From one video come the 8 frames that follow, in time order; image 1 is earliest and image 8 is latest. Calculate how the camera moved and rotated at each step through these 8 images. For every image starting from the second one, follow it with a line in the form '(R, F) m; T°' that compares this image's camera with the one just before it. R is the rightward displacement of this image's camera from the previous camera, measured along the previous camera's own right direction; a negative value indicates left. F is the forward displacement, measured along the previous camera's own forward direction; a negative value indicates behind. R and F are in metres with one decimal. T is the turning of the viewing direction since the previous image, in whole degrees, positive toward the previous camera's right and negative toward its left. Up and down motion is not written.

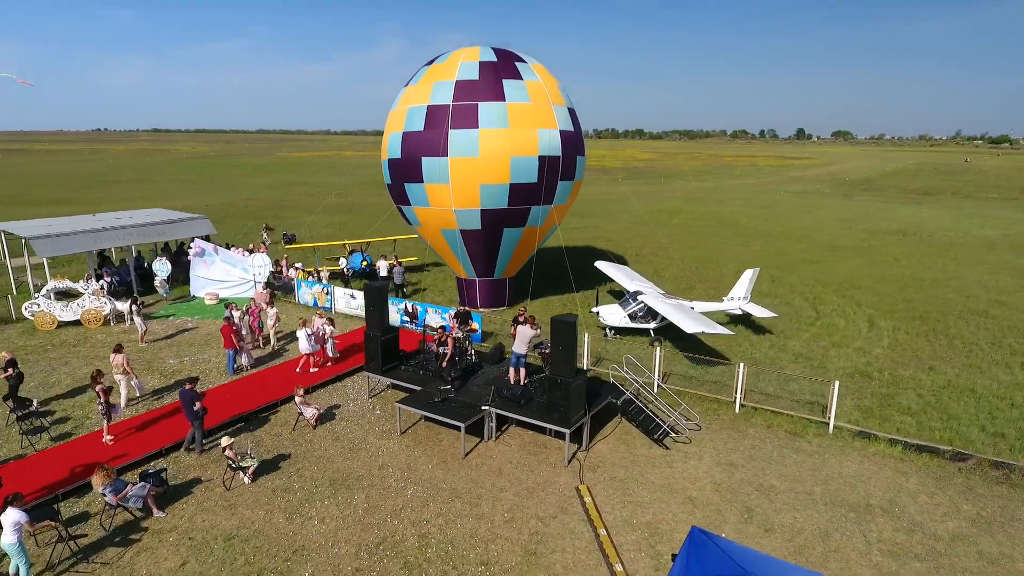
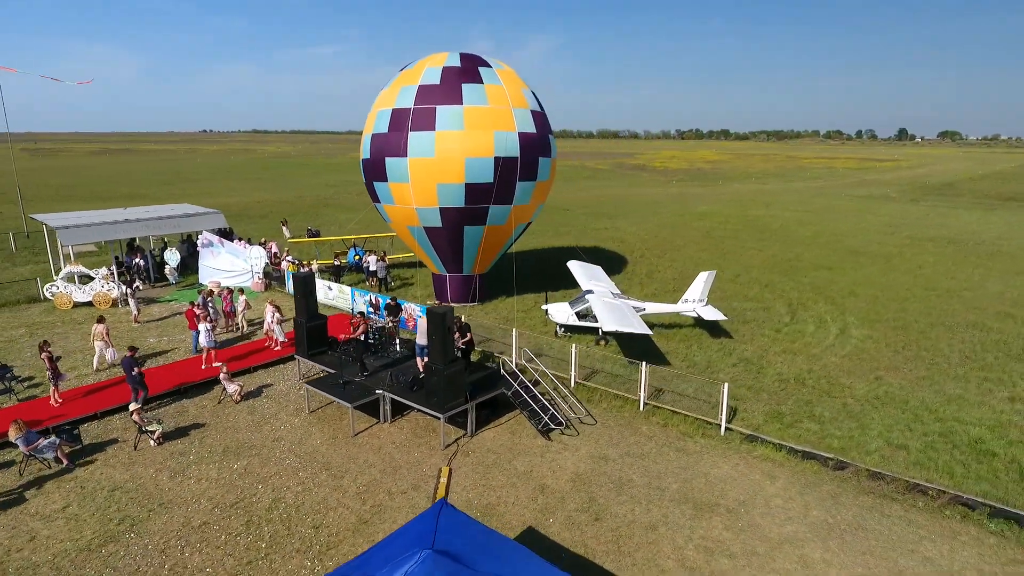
(+3.4, -0.4) m; -7°
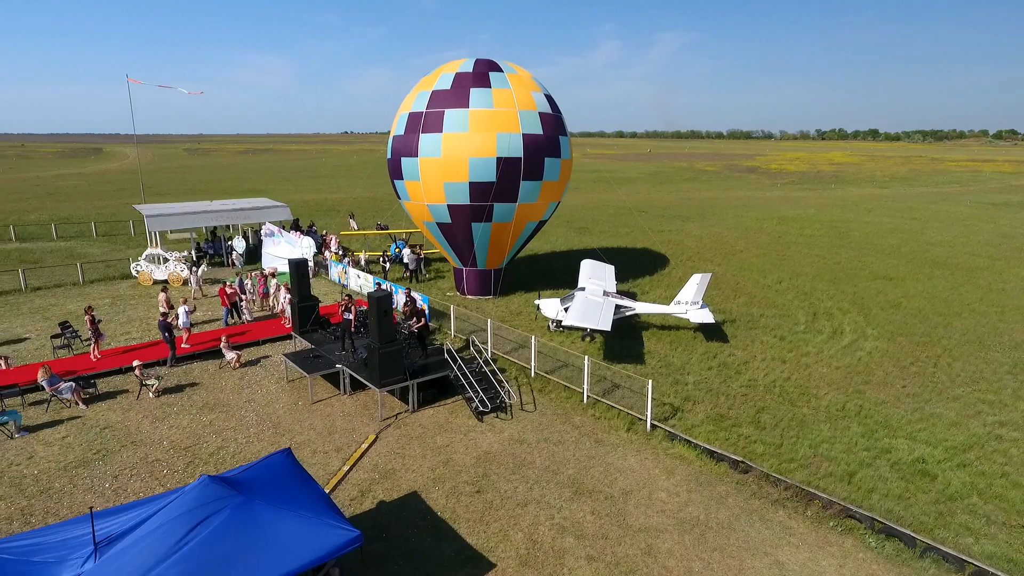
(+3.5, -0.5) m; -11°
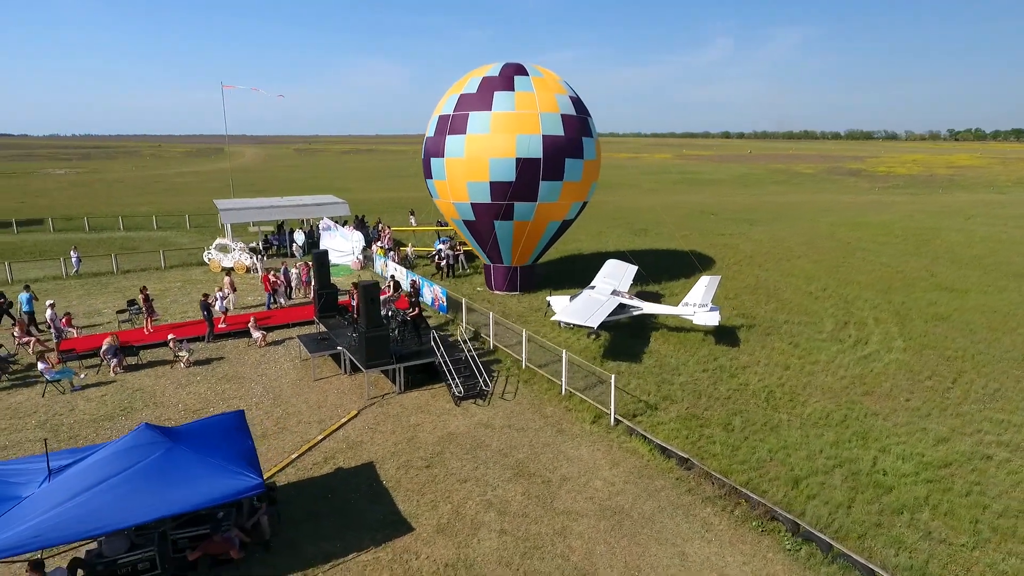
(+2.4, -0.5) m; -9°
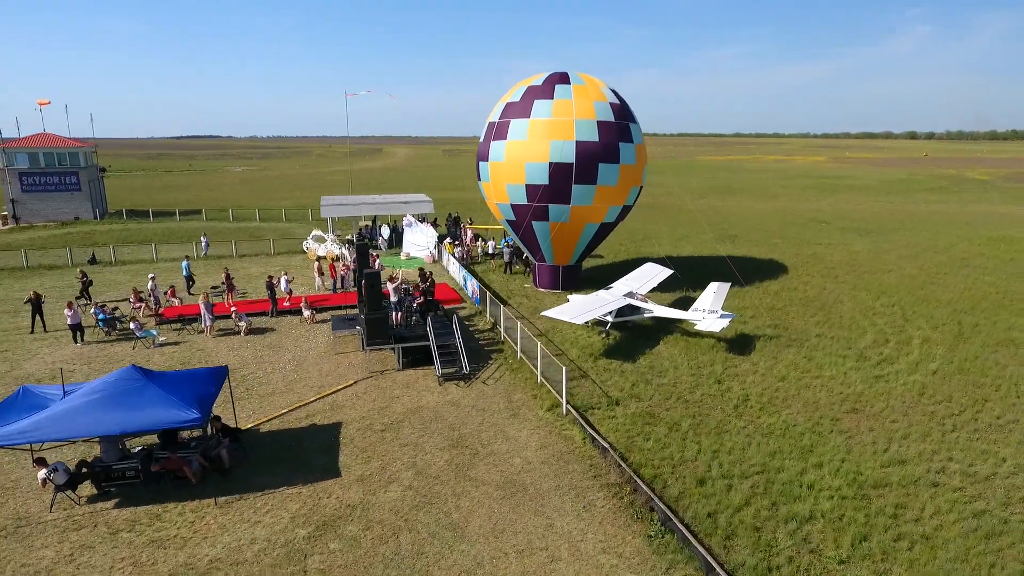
(+3.8, -0.8) m; -13°
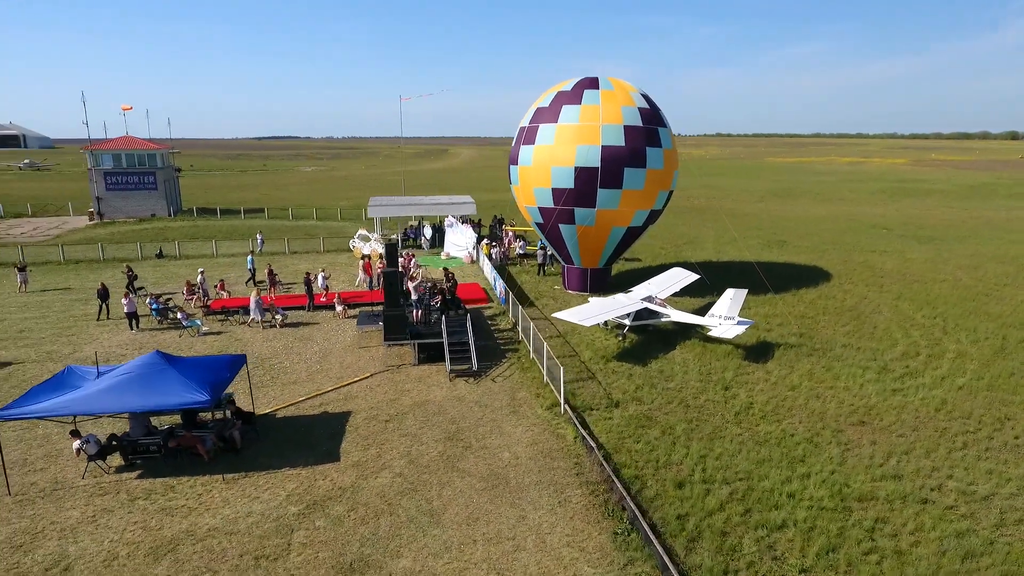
(+1.3, -0.4) m; -6°
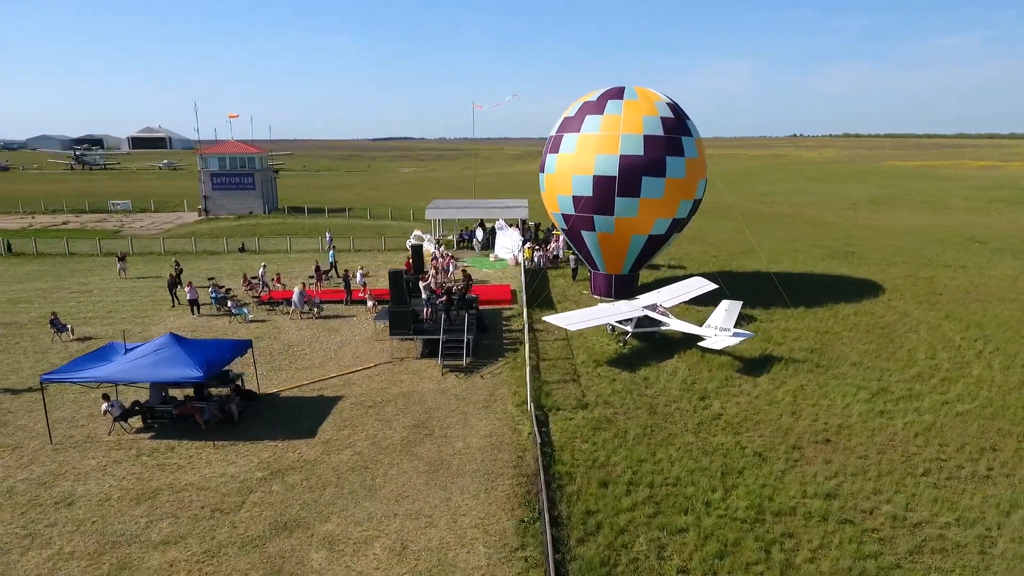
(+2.9, -0.7) m; -9°
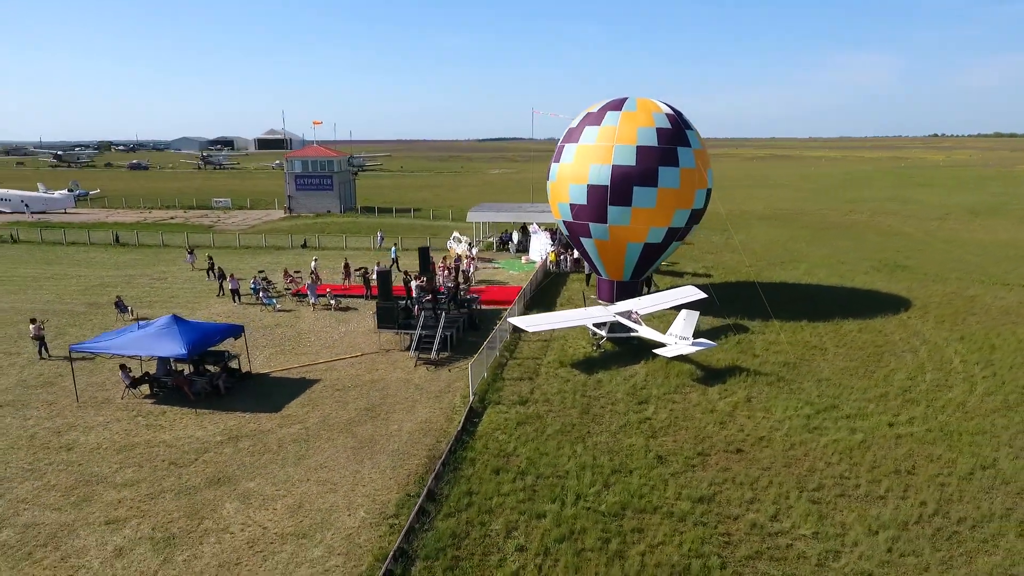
(+3.9, -0.9) m; -9°
